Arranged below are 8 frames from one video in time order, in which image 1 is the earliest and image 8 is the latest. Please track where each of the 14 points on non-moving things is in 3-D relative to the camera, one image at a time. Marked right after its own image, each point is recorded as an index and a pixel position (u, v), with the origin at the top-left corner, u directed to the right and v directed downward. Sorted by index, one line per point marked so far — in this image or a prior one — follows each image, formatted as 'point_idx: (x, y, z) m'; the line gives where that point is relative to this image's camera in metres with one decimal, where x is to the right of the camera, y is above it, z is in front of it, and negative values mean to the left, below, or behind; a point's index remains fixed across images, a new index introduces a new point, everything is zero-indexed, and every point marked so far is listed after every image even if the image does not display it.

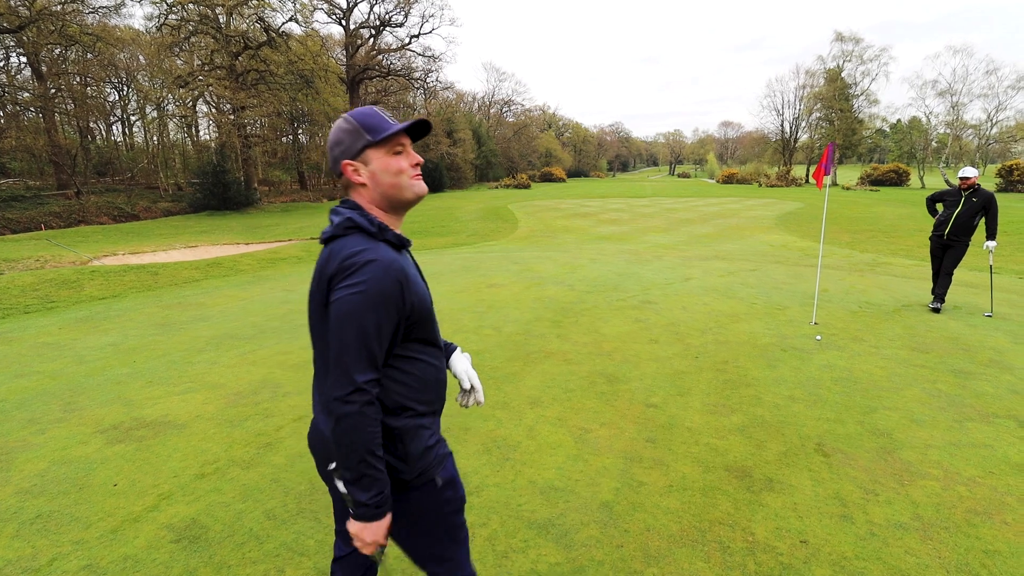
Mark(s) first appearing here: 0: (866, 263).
0: (+8.1, +0.6, +11.4) m
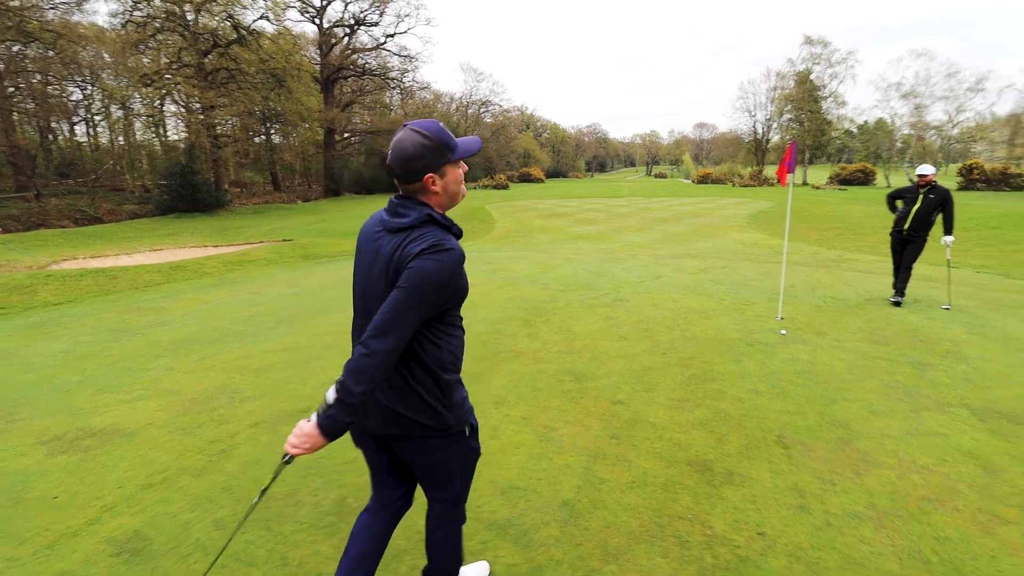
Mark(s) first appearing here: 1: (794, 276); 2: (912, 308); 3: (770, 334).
0: (+7.5, +0.7, +11.7) m
1: (+5.3, +0.2, +9.3) m
2: (+5.5, -0.3, +6.8) m
3: (+2.9, -0.5, +5.6) m
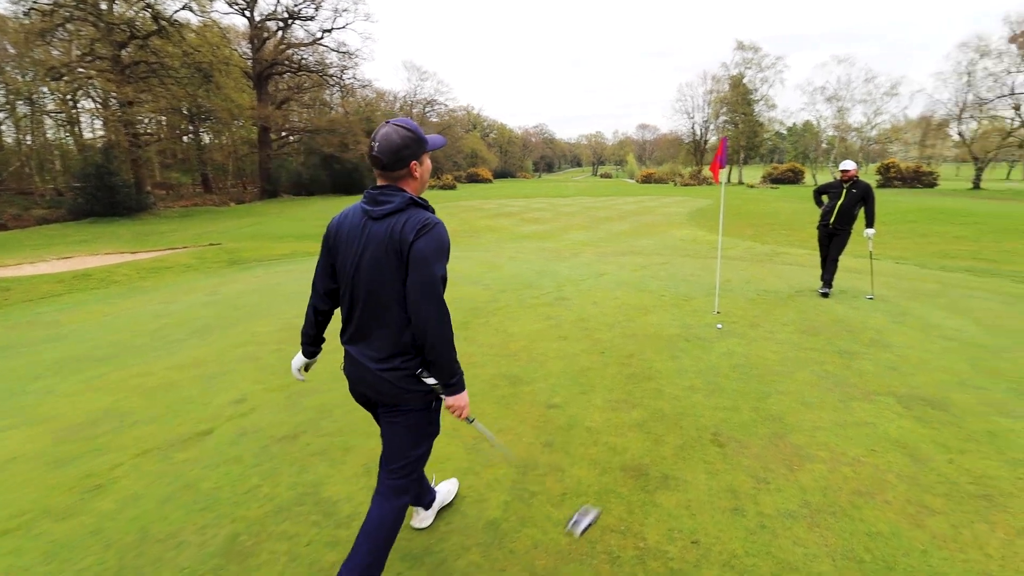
0: (+6.2, +0.8, +12.1) m
1: (+4.2, +0.3, +9.5) m
2: (+4.6, -0.2, +7.0) m
3: (+2.2, -0.5, +5.6) m
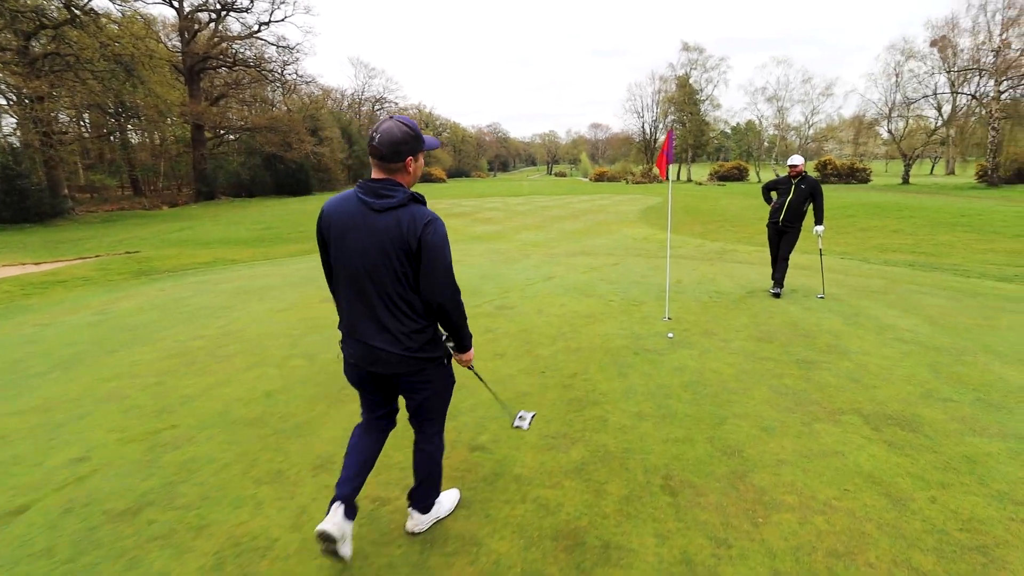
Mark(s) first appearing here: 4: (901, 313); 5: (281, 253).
0: (+4.9, +0.9, +11.9) m
1: (+3.1, +0.3, +9.2) m
2: (+3.8, -0.1, +6.8) m
3: (+1.5, -0.5, +5.1) m
4: (+4.6, -0.3, +5.9) m
5: (-6.7, +1.0, +14.5) m
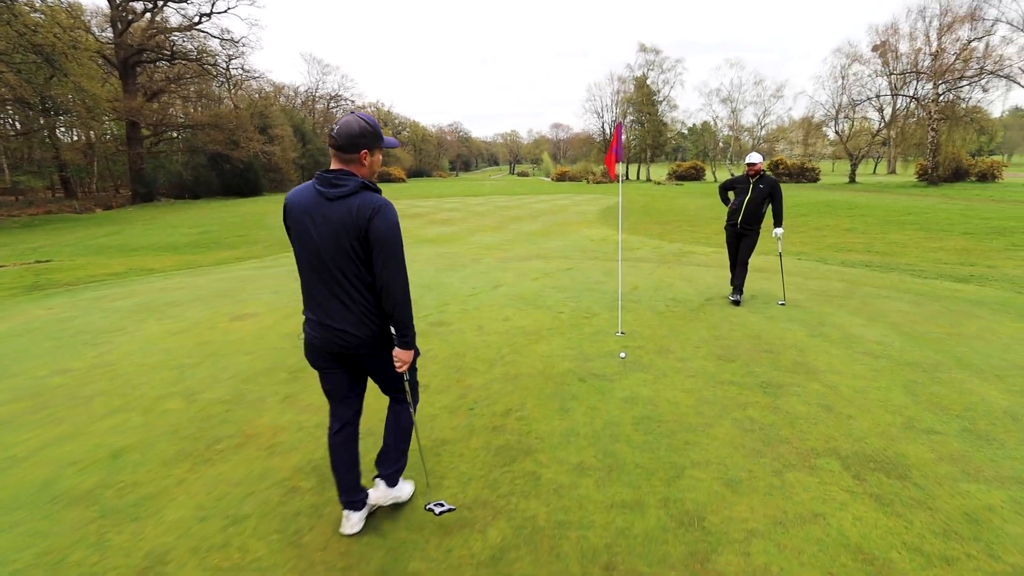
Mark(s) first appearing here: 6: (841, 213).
0: (+3.8, +0.8, +11.6) m
1: (+2.2, +0.2, +8.7) m
2: (+3.0, -0.2, +6.3) m
3: (+0.9, -0.7, +4.5) m
4: (+3.9, -0.4, +5.5) m
5: (-8.0, +0.7, +13.3) m
6: (+11.5, +2.6, +17.4) m
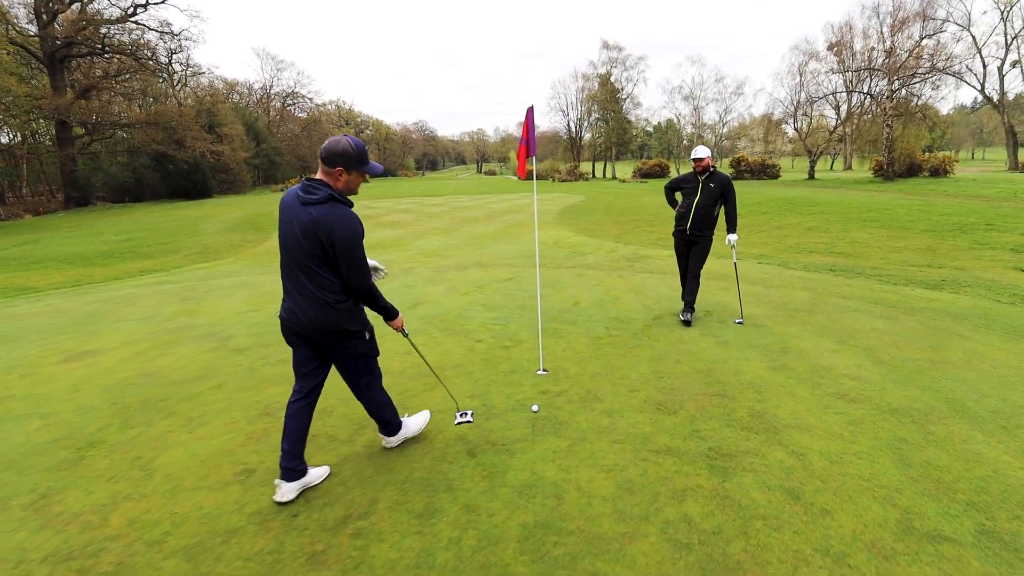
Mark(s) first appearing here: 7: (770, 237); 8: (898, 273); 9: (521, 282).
0: (+2.5, +0.6, +10.6) m
1: (+1.1, 0.0, +7.7) m
2: (+2.1, -0.4, +5.4) m
3: (0.0, -0.9, +3.5) m
4: (+3.0, -0.5, +4.6) m
5: (-9.3, +0.3, +11.7) m
6: (+9.8, +2.6, +16.9) m
7: (+6.7, +1.3, +12.9) m
8: (+6.3, +0.3, +8.1) m
9: (+0.1, +0.1, +8.2) m
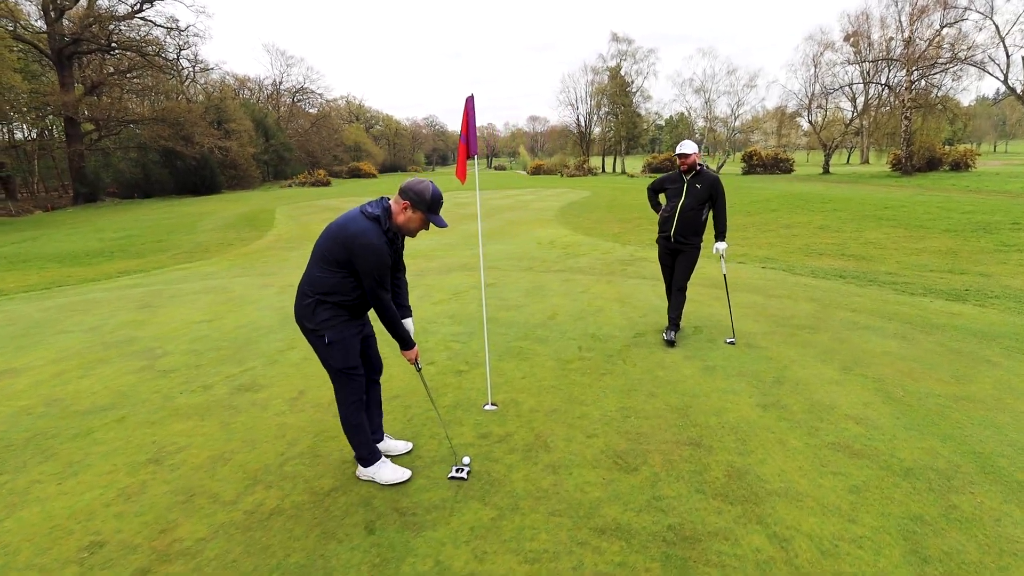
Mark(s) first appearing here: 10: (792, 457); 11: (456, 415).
0: (+2.2, +0.6, +10.0) m
1: (+0.8, -0.1, +7.1) m
2: (+1.7, -0.6, +4.7) m
3: (-0.4, -1.0, +2.9) m
4: (+2.6, -0.7, +4.0) m
5: (-9.6, +0.2, +11.3) m
6: (+9.7, +2.6, +16.0) m
7: (+6.5, +1.3, +12.2) m
8: (+6.0, +0.1, +7.4) m
9: (-0.2, 0.0, +7.6) m
10: (+1.6, -1.0, +2.9) m
11: (-0.4, -0.9, +3.5) m
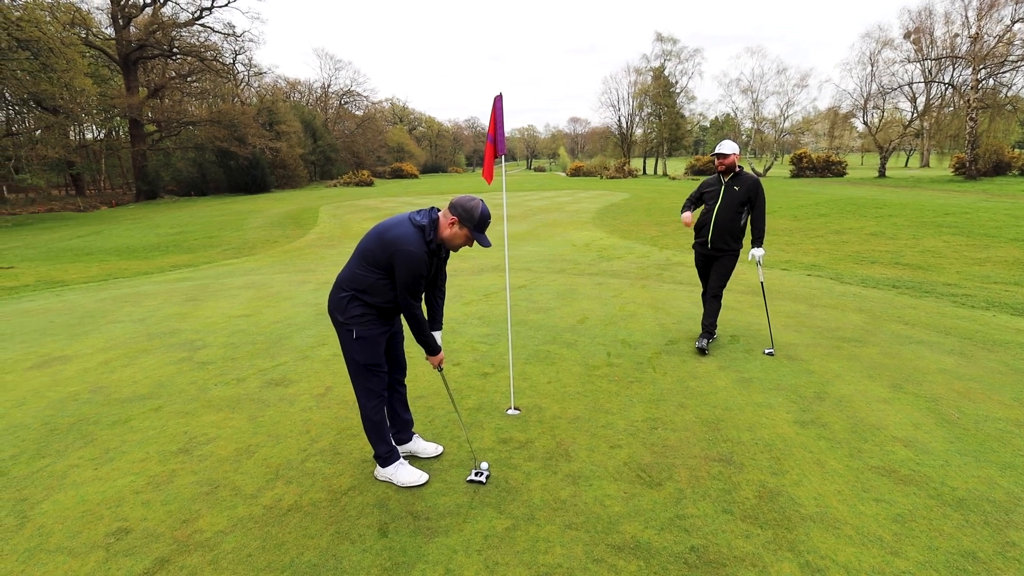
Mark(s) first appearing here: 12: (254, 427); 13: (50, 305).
0: (+2.9, +0.5, +9.7) m
1: (+1.2, -0.1, +6.9) m
2: (+1.9, -0.6, +4.5) m
3: (-0.3, -1.1, +2.8) m
4: (+2.8, -0.8, +3.7) m
5: (-8.8, +0.4, +11.9) m
6: (+10.8, +2.3, +15.2) m
7: (+7.4, +1.0, +11.6) m
8: (+6.4, -0.1, +6.9) m
9: (+0.3, 0.0, +7.5) m
10: (+1.7, -1.0, +2.7) m
11: (-0.2, -0.9, +3.4) m
12: (-1.8, -0.9, +3.5) m
13: (-7.3, -0.3, +7.8) m
